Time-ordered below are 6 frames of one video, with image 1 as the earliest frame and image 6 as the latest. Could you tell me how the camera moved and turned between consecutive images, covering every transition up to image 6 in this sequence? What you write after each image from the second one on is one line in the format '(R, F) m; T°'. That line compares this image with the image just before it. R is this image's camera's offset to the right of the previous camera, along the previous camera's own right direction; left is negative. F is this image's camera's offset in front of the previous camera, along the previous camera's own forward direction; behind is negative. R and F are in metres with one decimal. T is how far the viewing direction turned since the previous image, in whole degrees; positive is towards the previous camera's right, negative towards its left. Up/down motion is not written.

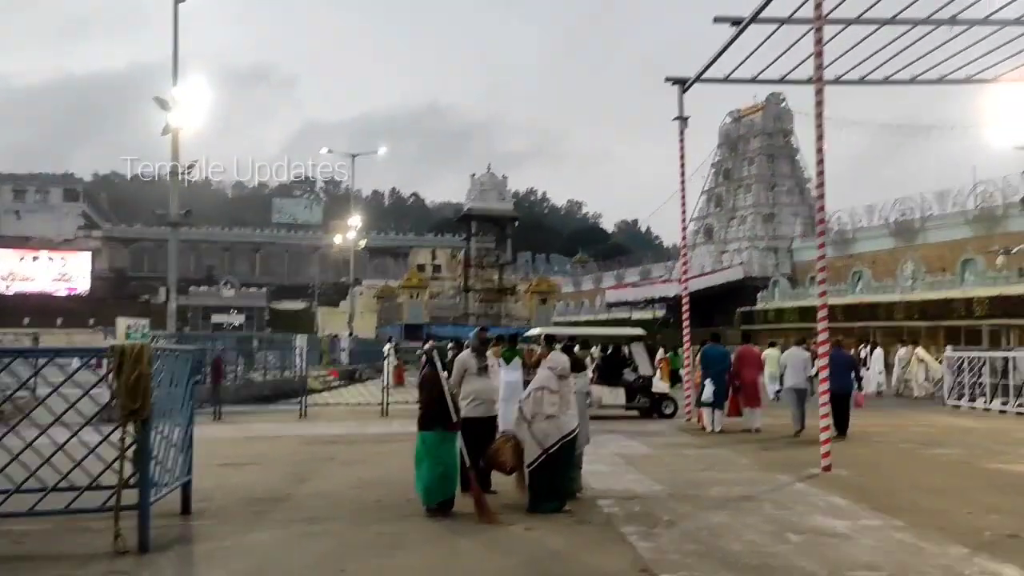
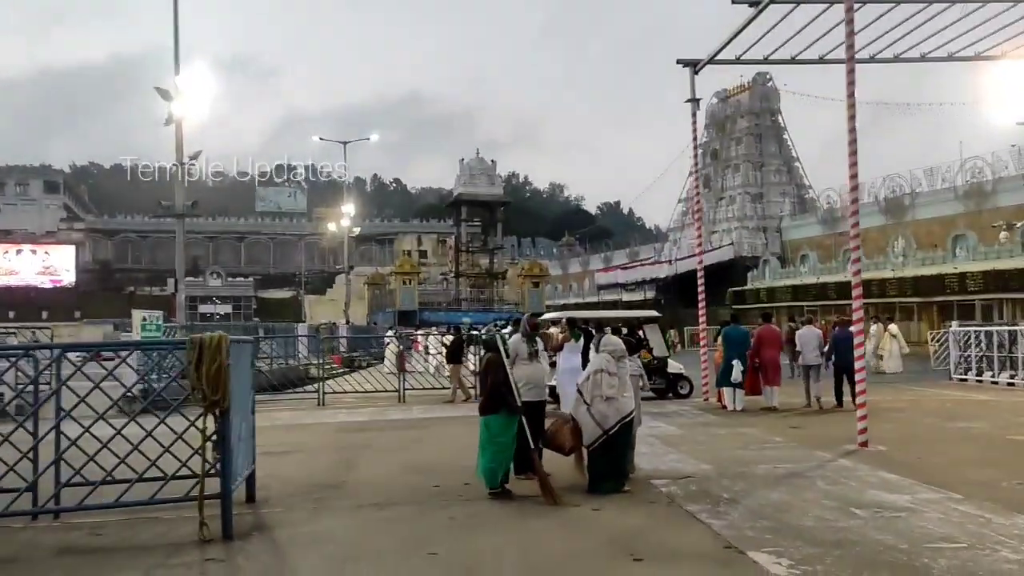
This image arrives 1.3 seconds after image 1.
(-0.6, -0.1) m; +1°
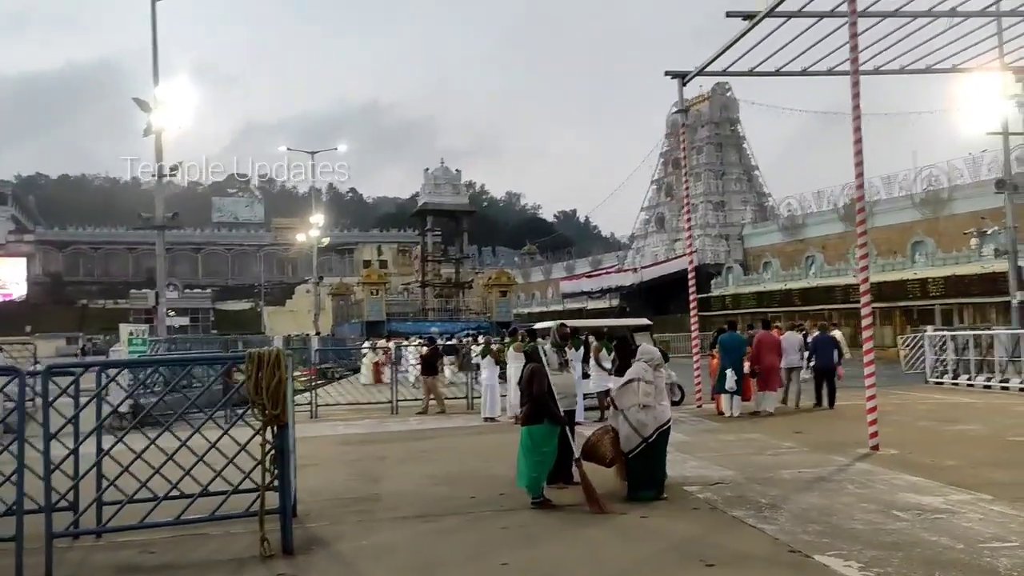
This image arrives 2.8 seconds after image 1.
(-0.7, 0.0) m; +3°
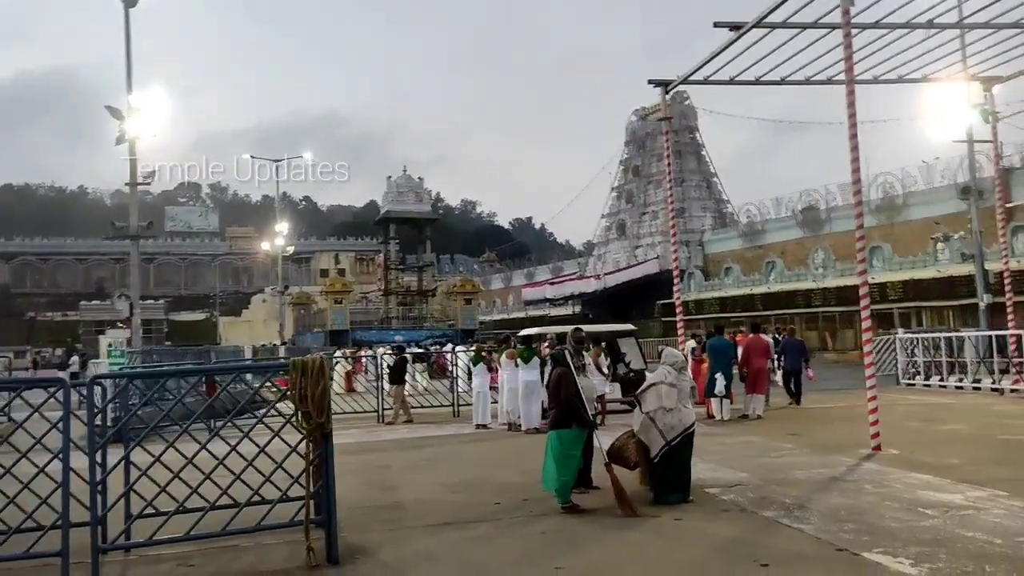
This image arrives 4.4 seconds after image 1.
(-0.6, 0.0) m; +3°
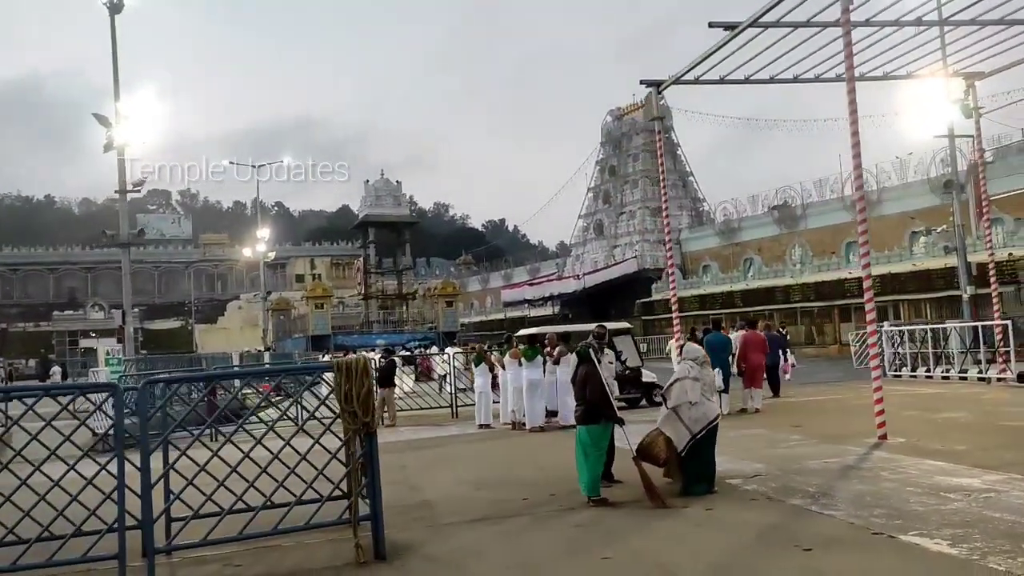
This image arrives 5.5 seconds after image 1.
(-0.5, -0.1) m; +2°
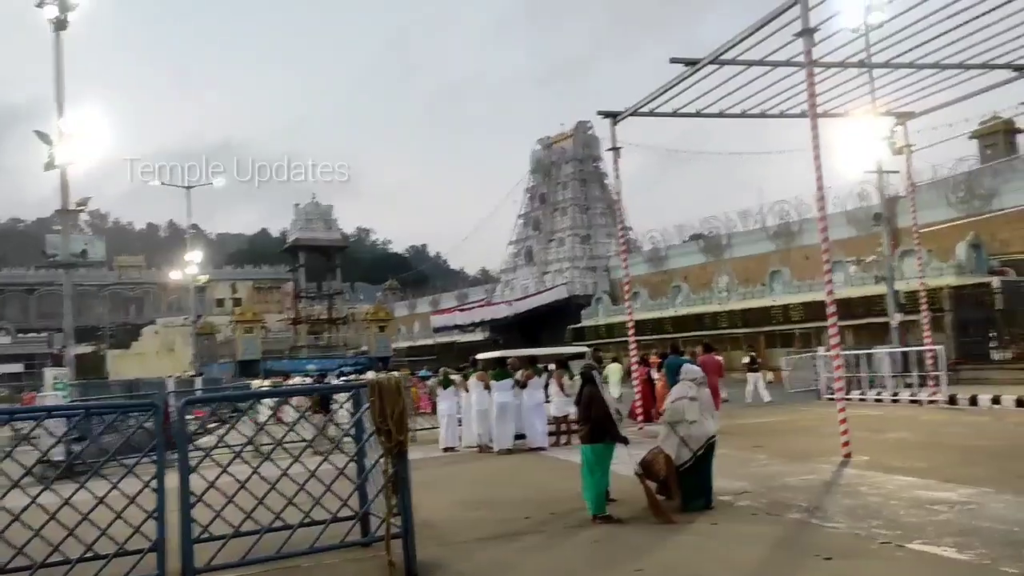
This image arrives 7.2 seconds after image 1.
(-0.8, -0.2) m; +5°
